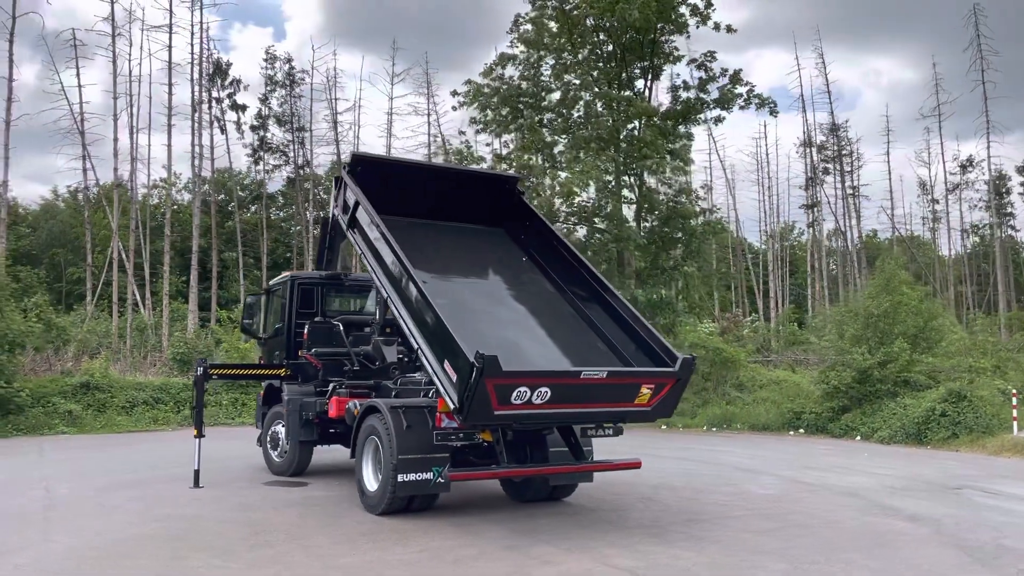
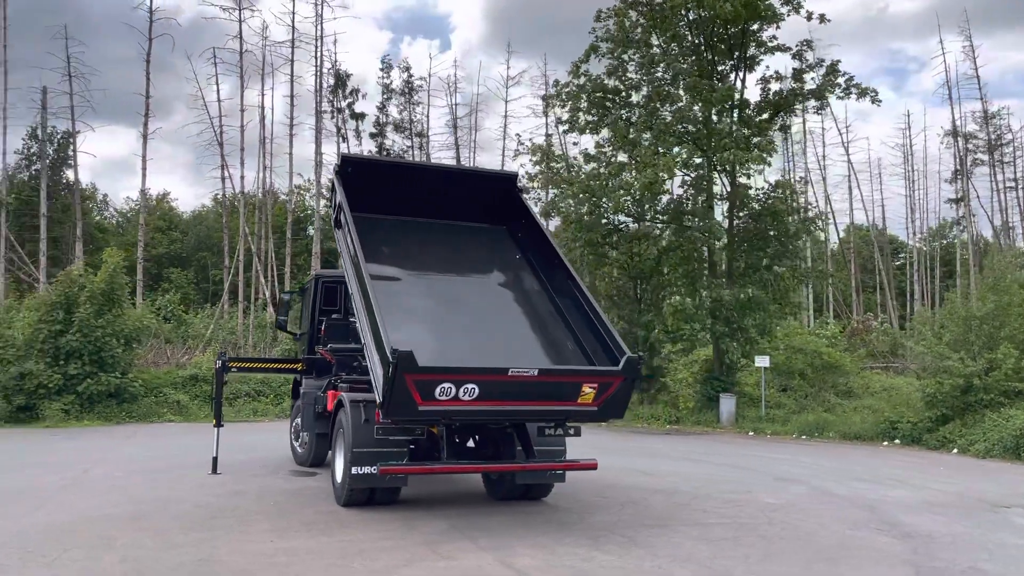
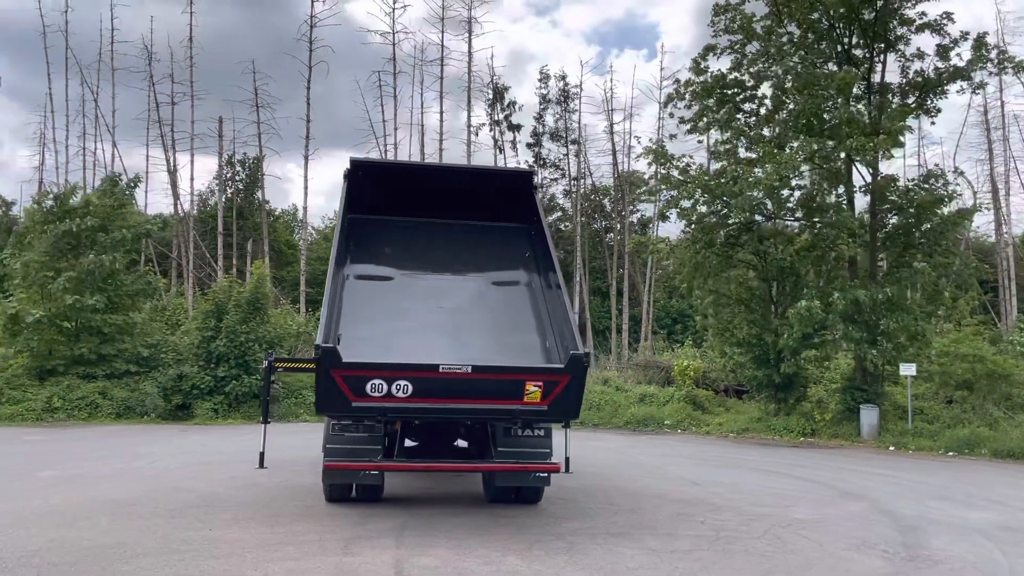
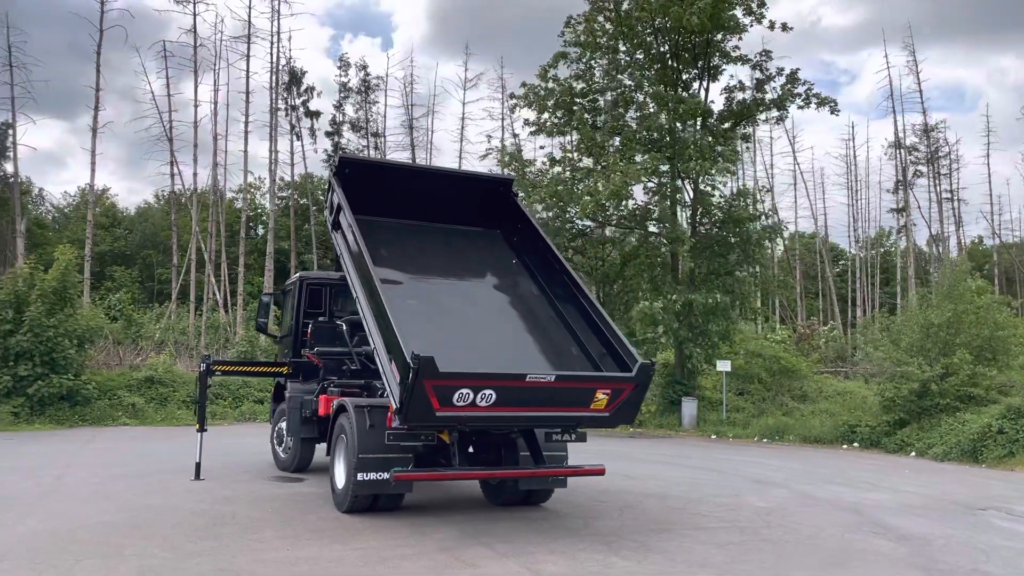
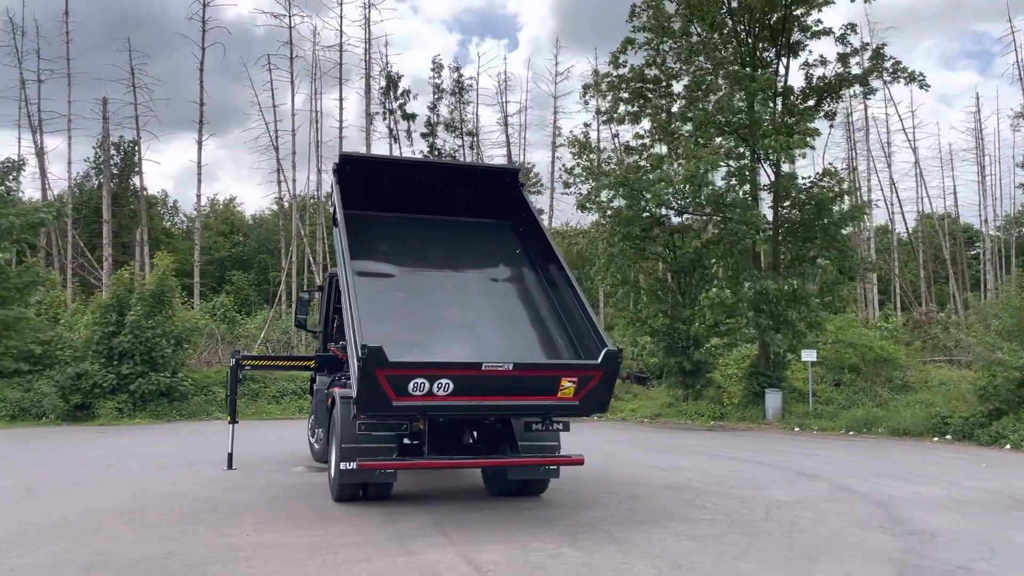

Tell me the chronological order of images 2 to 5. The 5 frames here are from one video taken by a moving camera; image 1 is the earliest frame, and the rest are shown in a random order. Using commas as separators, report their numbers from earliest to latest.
4, 2, 5, 3
